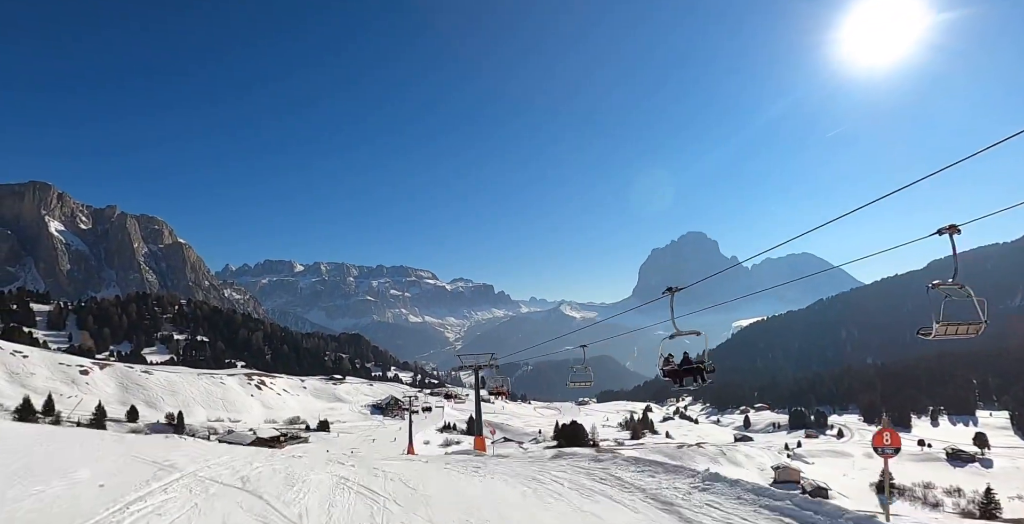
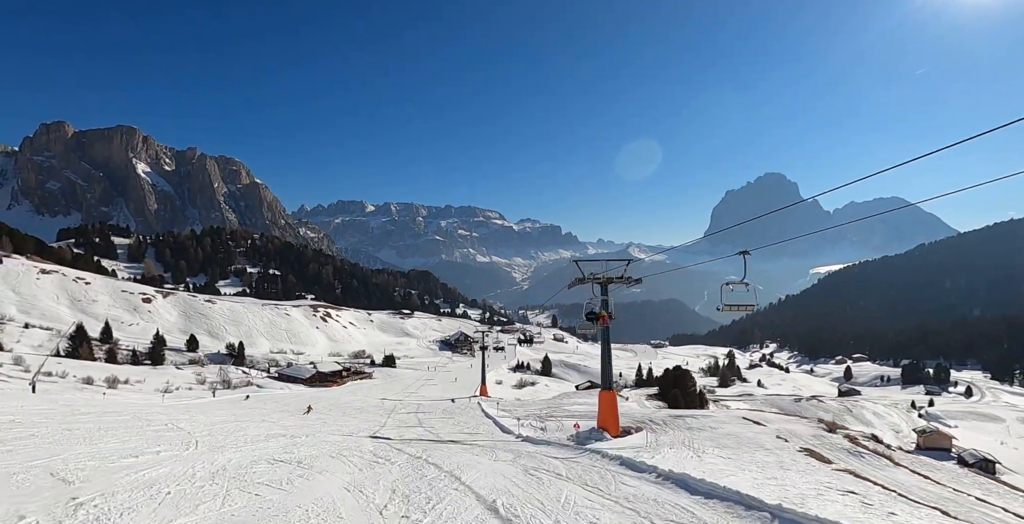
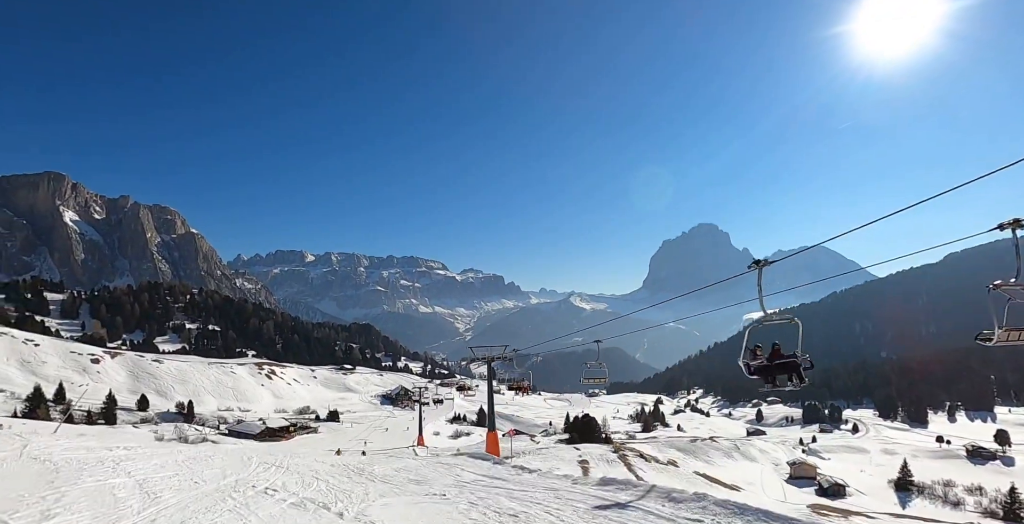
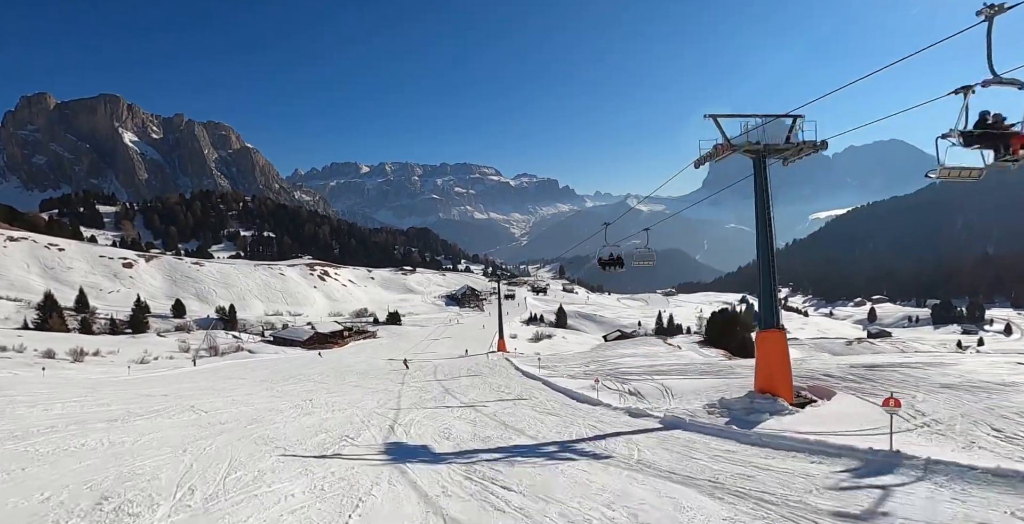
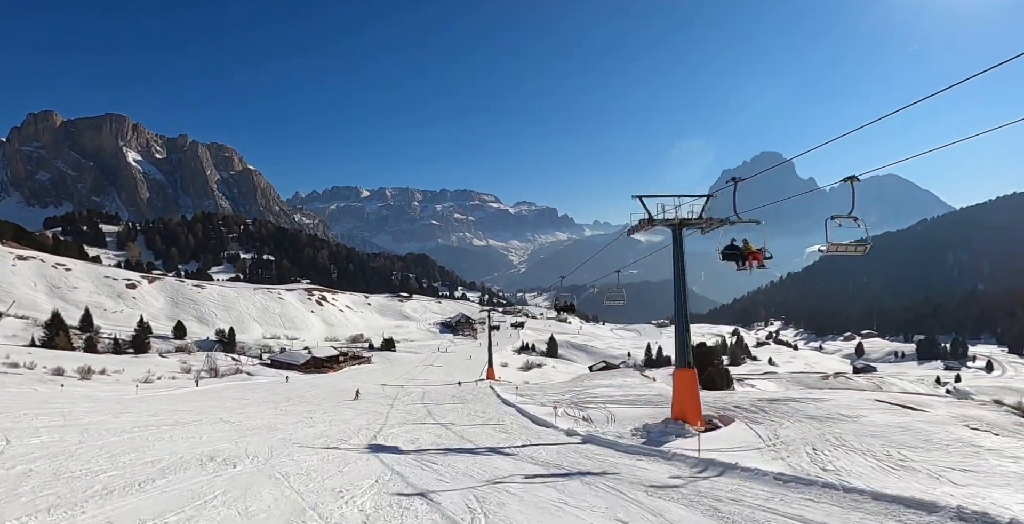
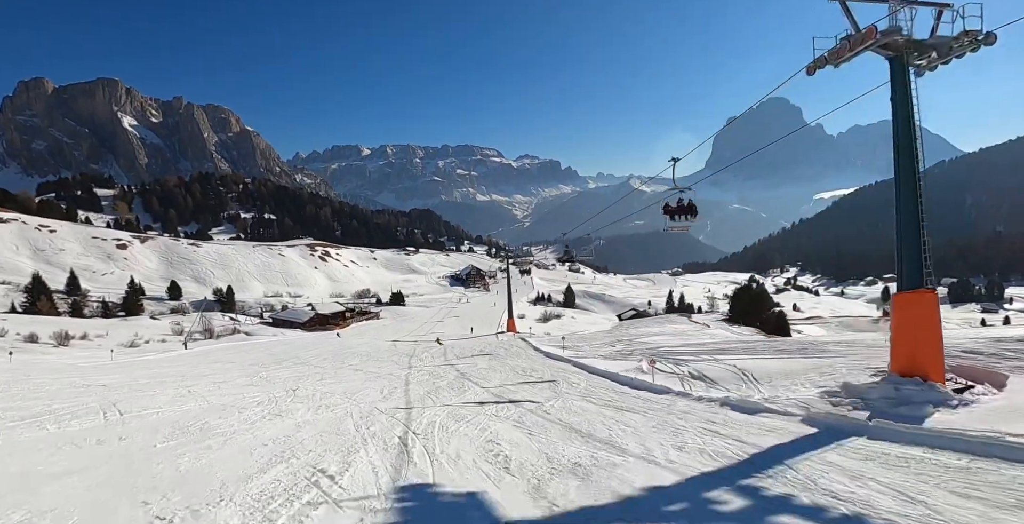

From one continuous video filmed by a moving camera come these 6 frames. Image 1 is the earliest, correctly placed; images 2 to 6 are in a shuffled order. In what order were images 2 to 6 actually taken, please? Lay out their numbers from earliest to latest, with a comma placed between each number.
3, 2, 5, 4, 6
